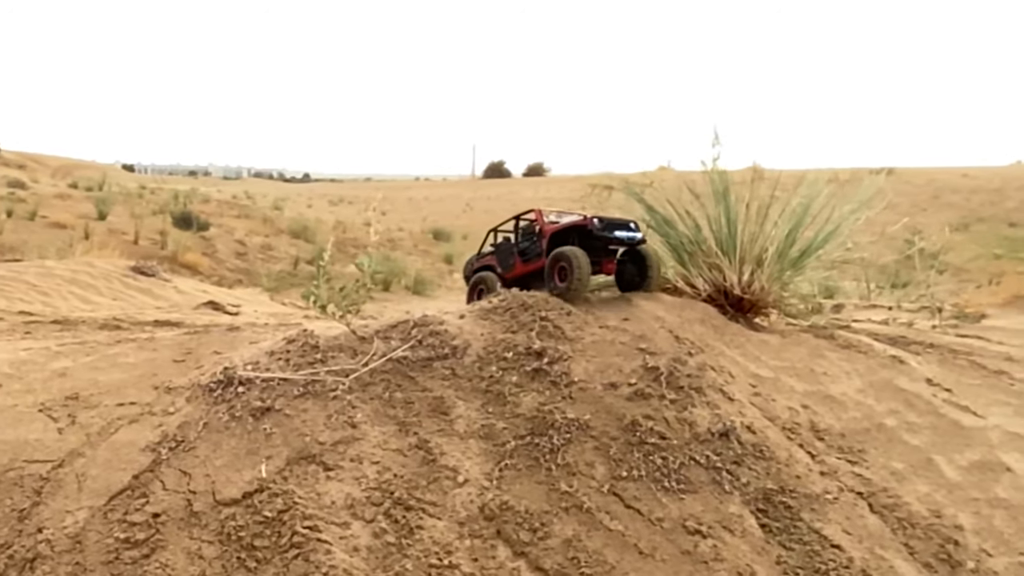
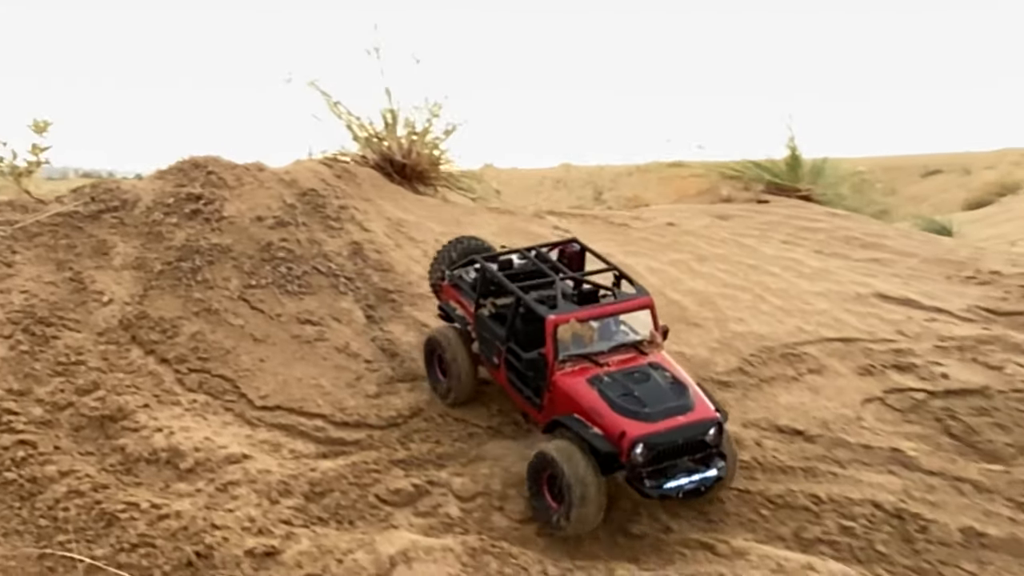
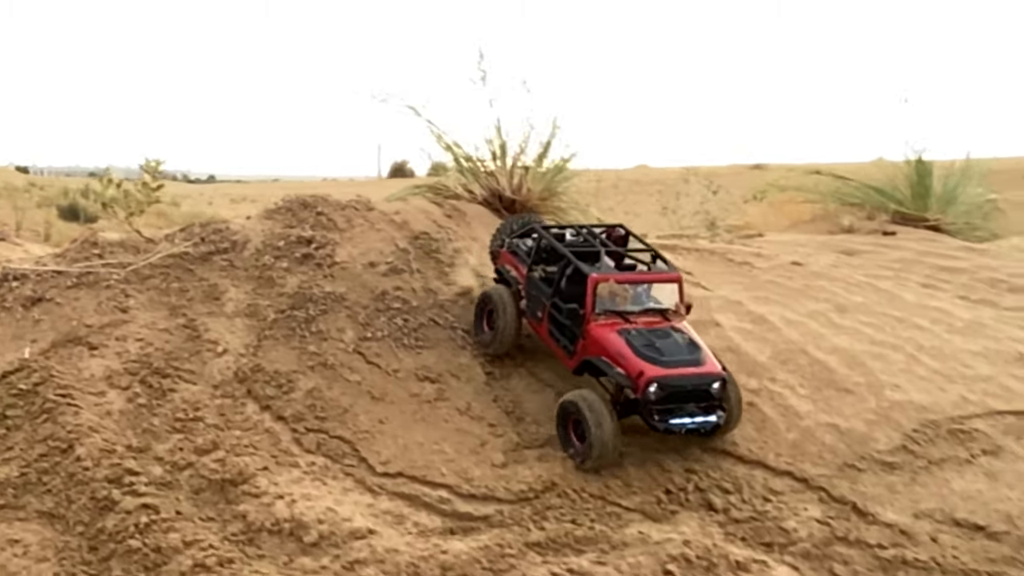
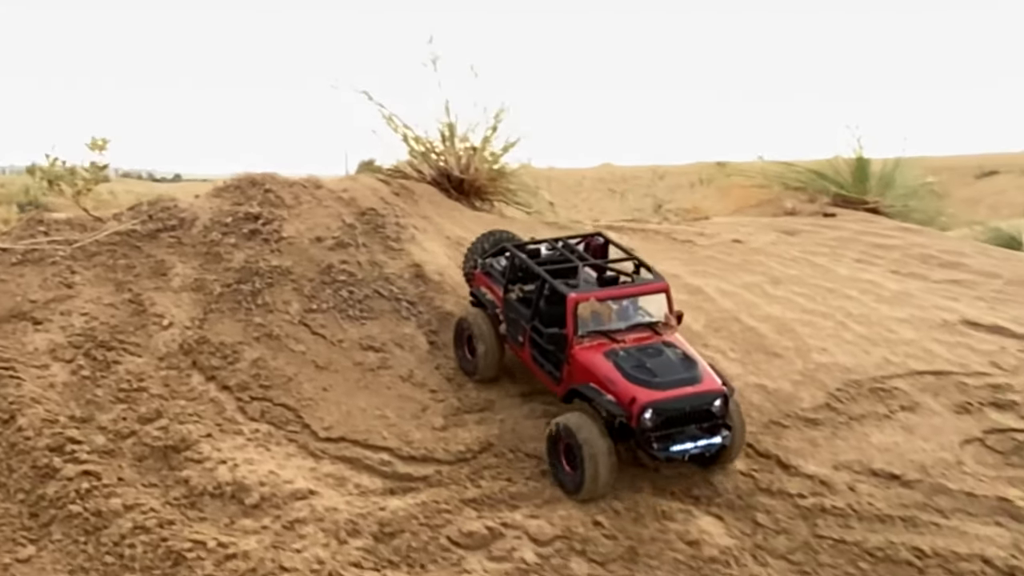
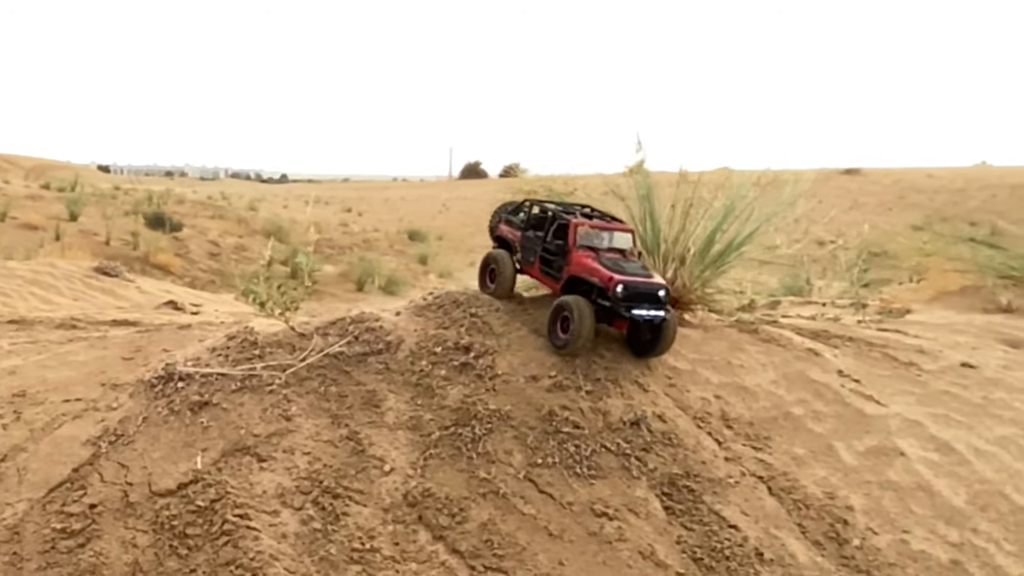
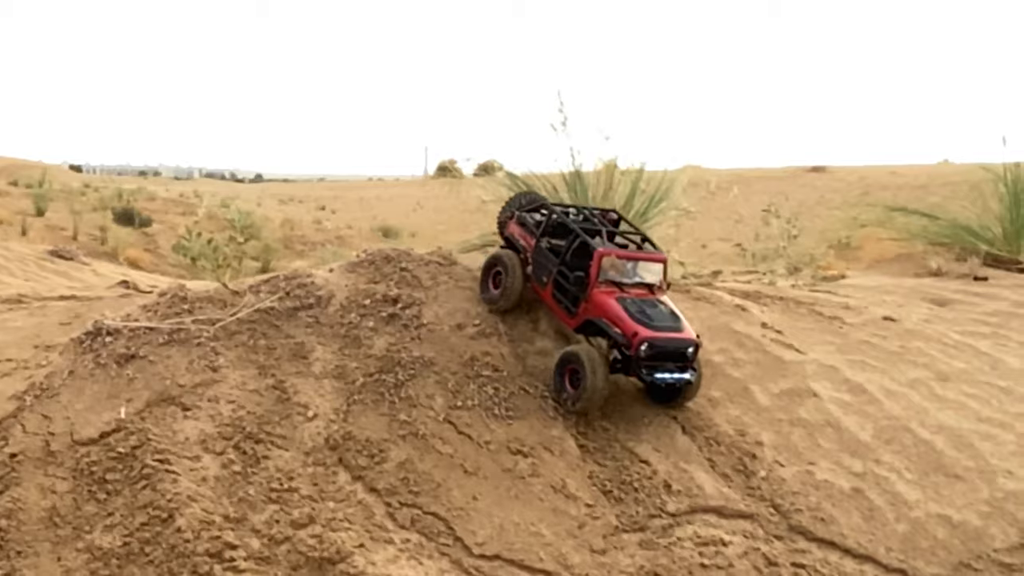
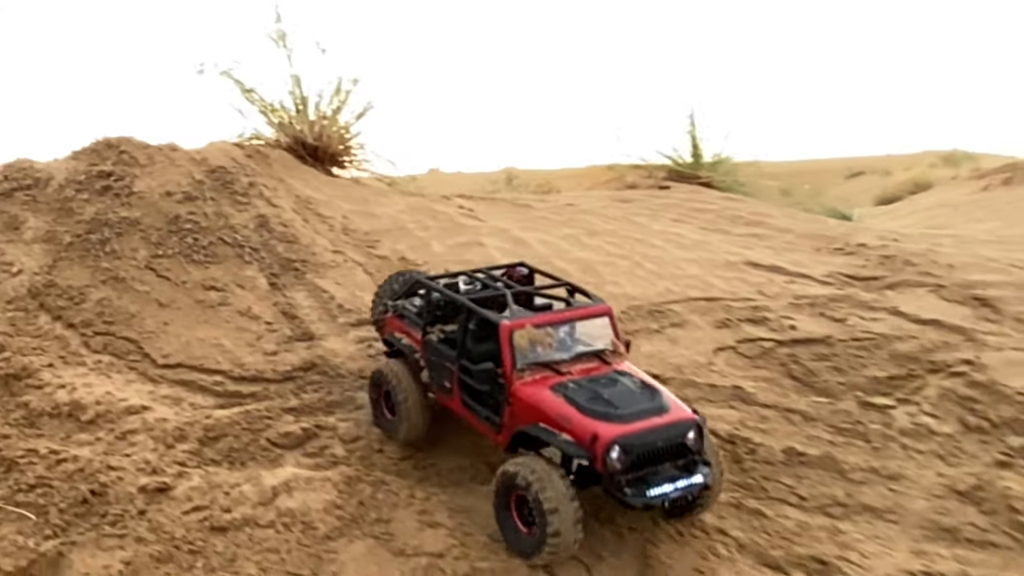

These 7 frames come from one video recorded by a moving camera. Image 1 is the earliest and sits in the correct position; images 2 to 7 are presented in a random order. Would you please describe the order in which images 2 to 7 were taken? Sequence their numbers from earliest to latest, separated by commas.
5, 6, 3, 4, 2, 7
